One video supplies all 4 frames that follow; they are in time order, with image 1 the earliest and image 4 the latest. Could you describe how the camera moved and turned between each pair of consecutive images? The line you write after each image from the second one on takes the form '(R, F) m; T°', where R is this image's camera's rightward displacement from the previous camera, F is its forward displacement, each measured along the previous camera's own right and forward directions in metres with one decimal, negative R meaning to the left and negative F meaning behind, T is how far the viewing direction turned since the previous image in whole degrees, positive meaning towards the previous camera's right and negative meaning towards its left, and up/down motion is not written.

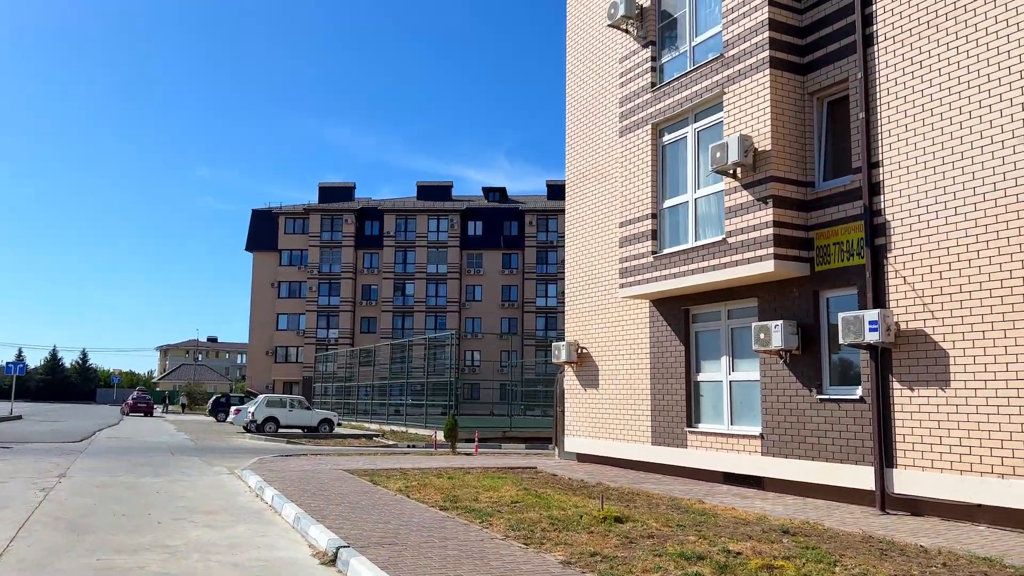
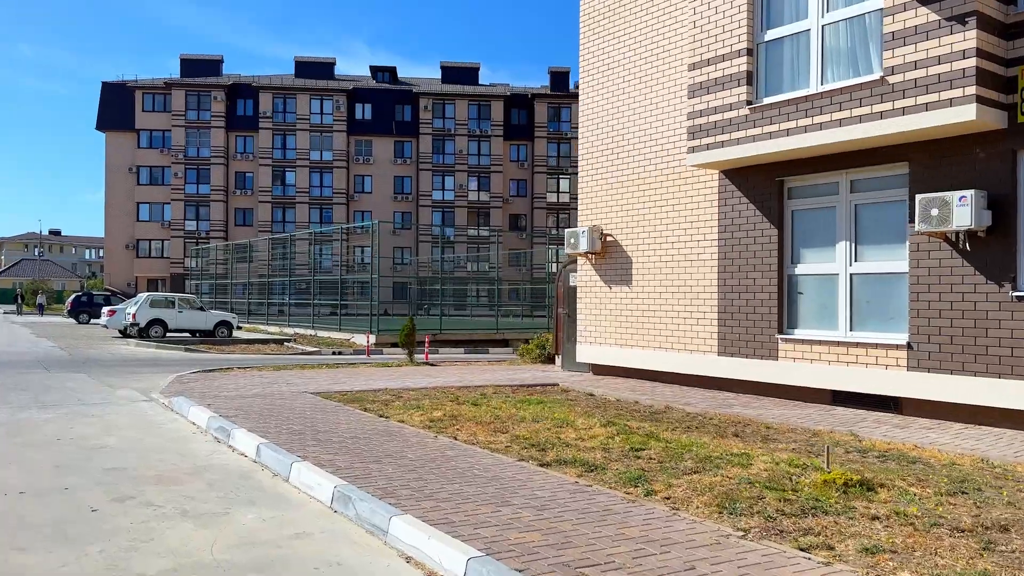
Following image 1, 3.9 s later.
(-2.3, +4.1) m; +9°
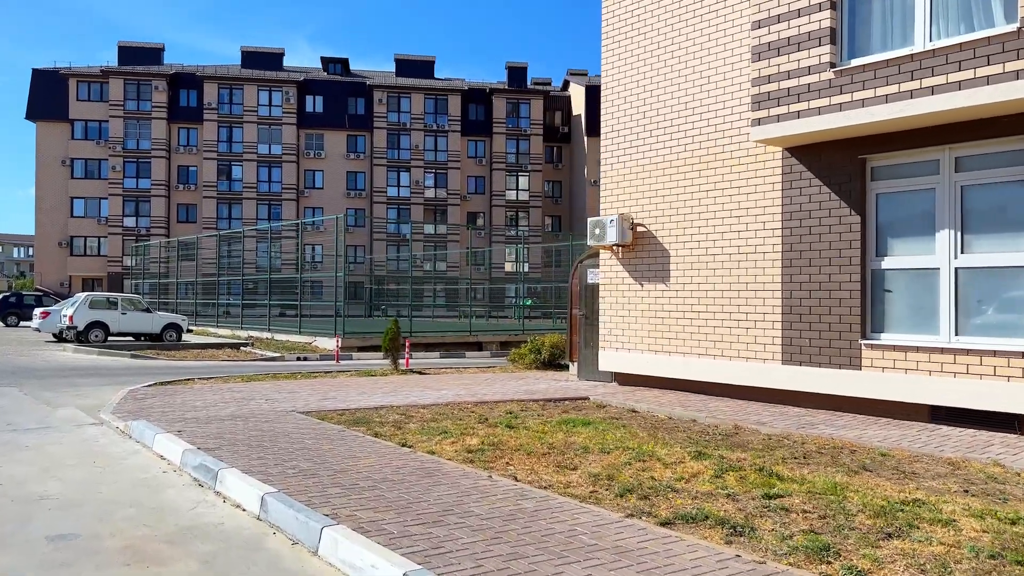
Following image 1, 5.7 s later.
(-1.0, +1.9) m; +4°
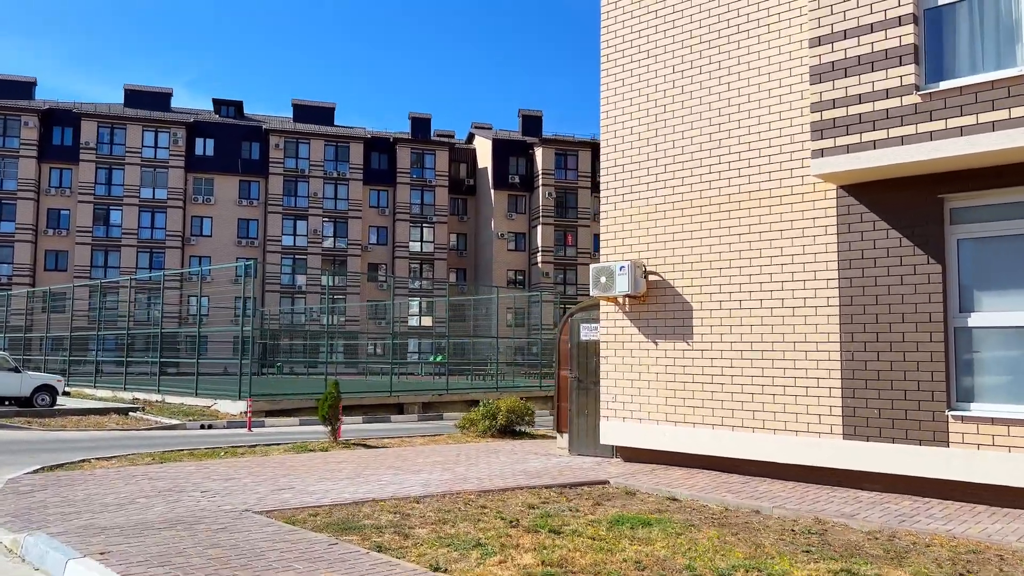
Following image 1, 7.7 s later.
(-1.3, +2.0) m; +8°
